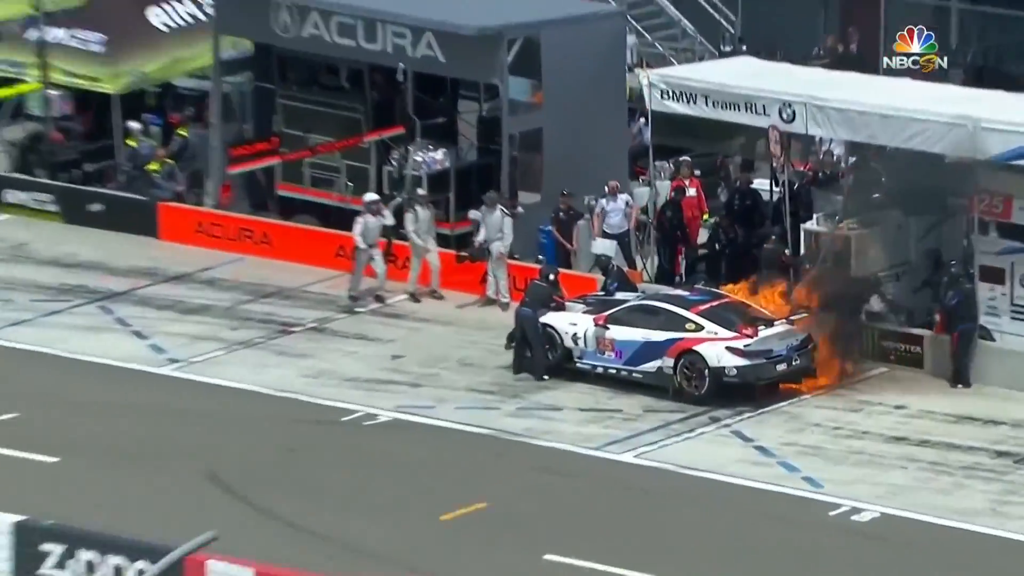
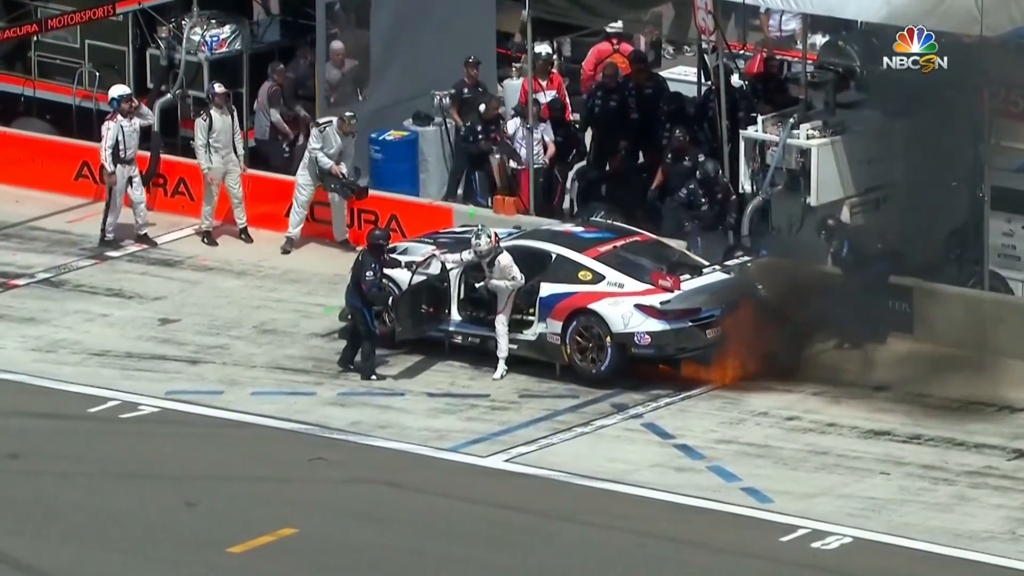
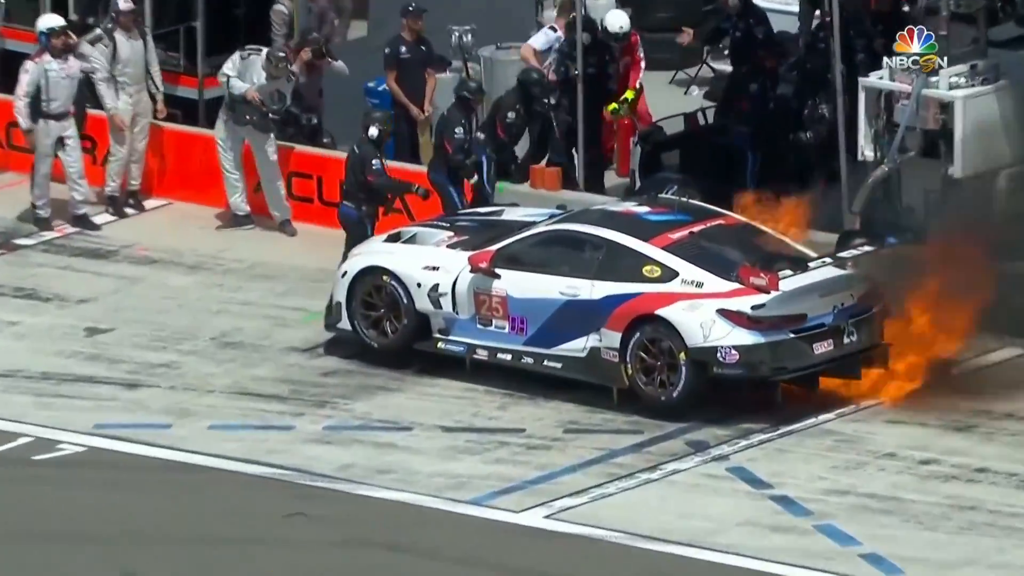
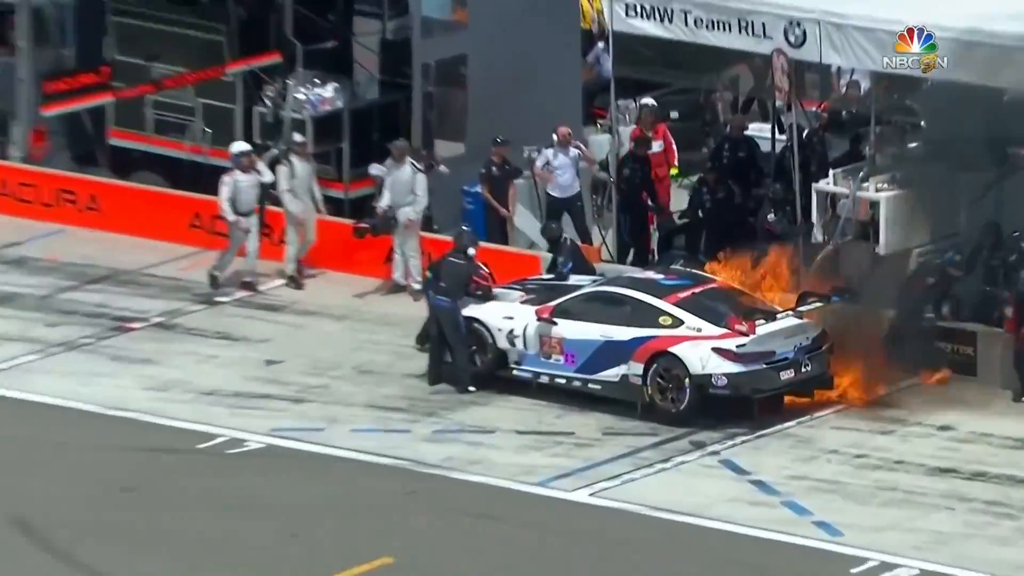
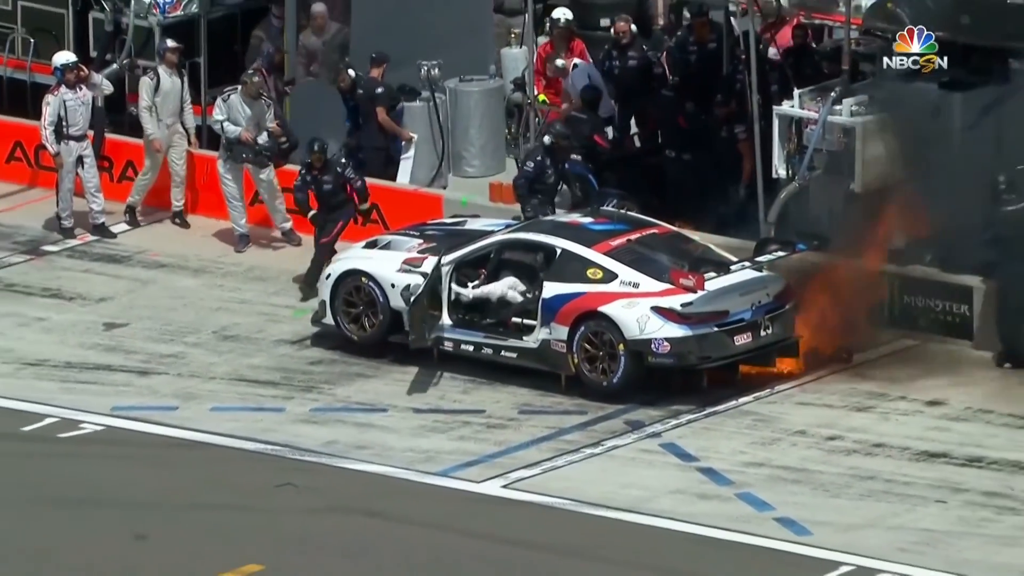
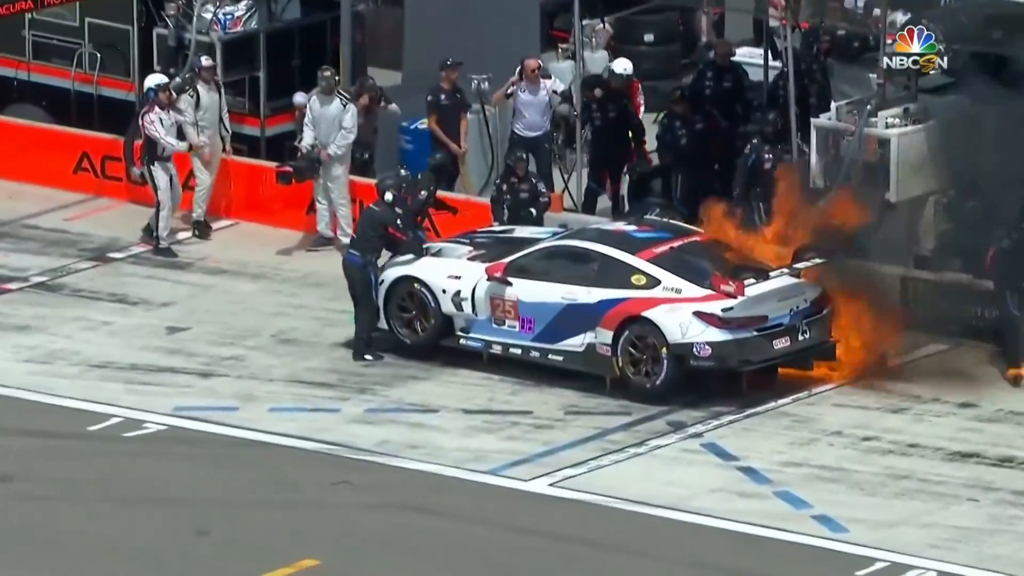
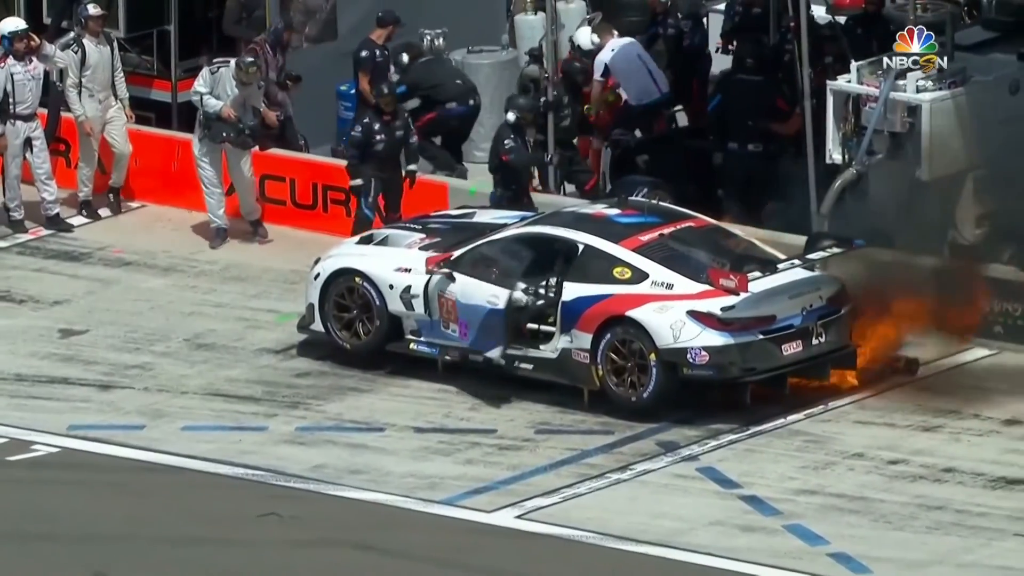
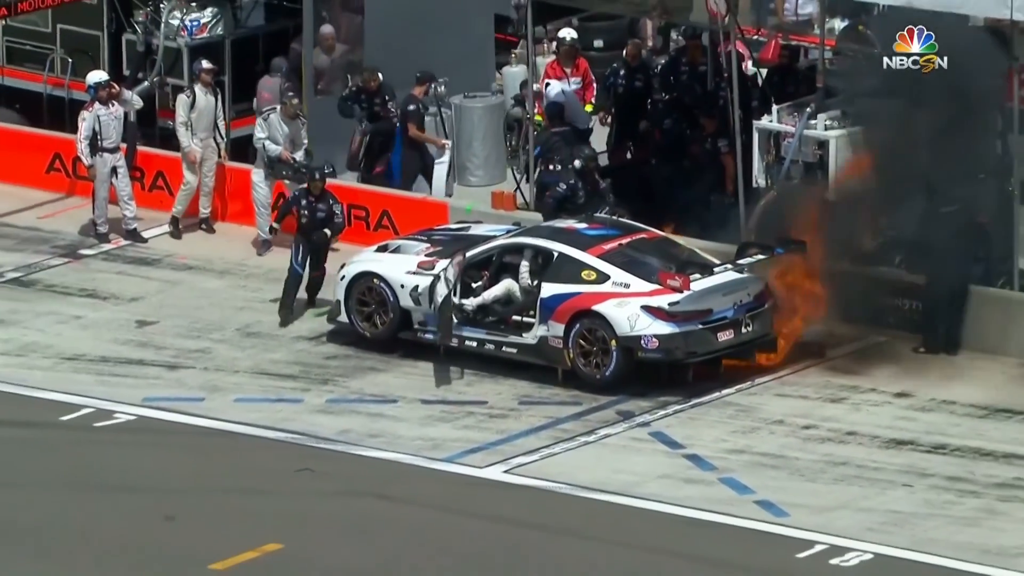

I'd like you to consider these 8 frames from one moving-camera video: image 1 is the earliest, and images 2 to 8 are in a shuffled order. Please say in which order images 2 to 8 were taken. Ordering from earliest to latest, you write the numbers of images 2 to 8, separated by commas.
4, 6, 3, 7, 5, 8, 2
